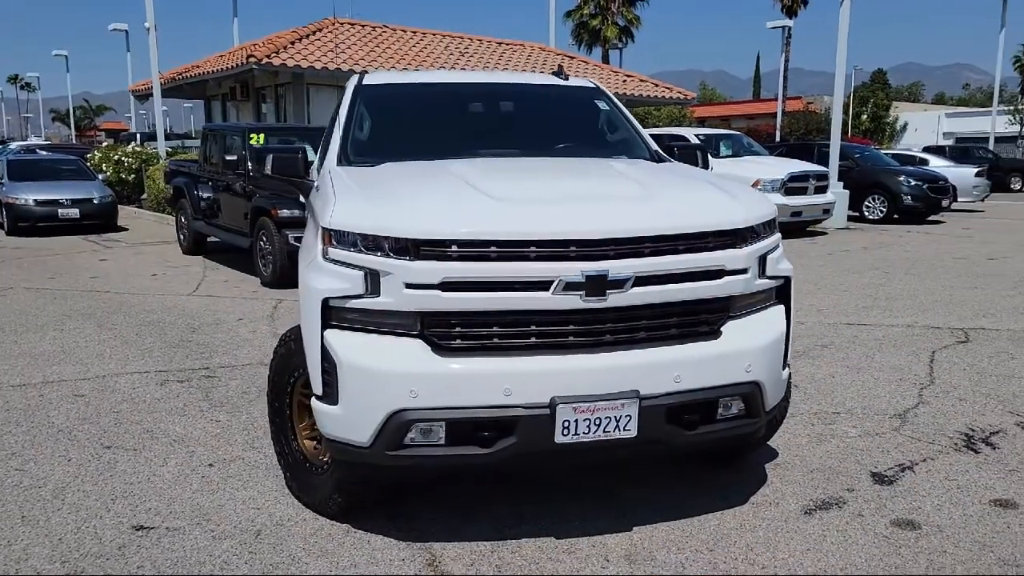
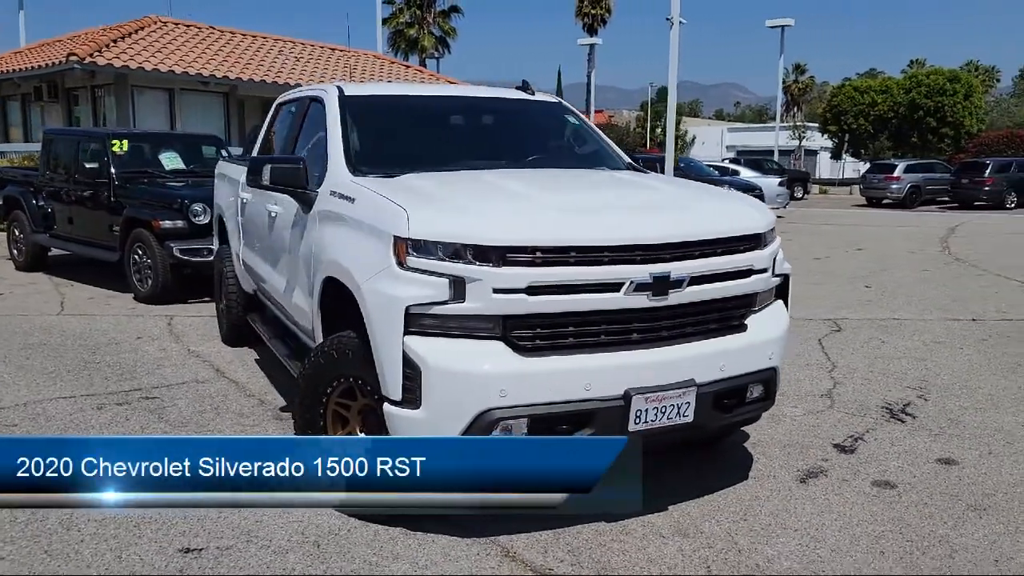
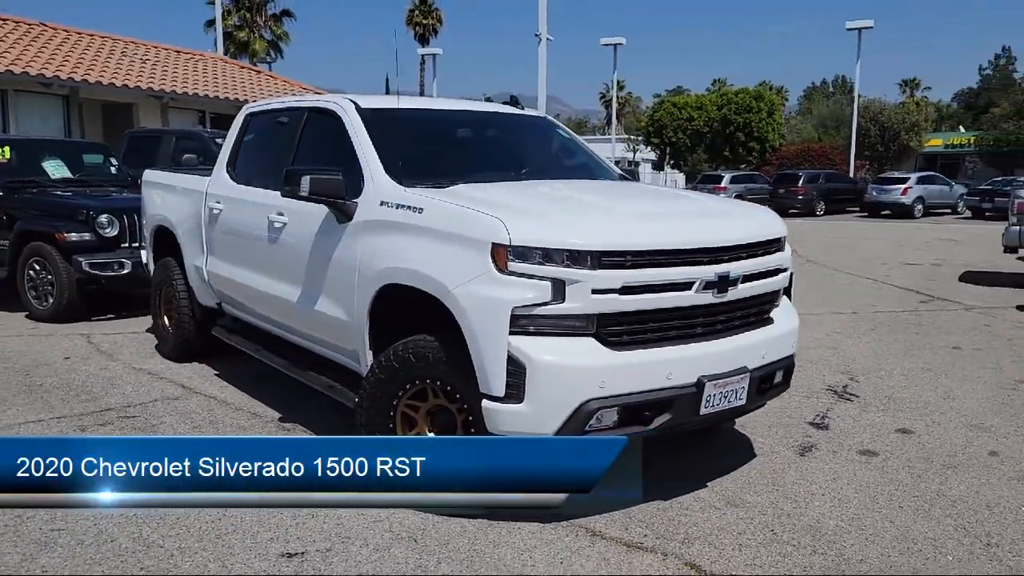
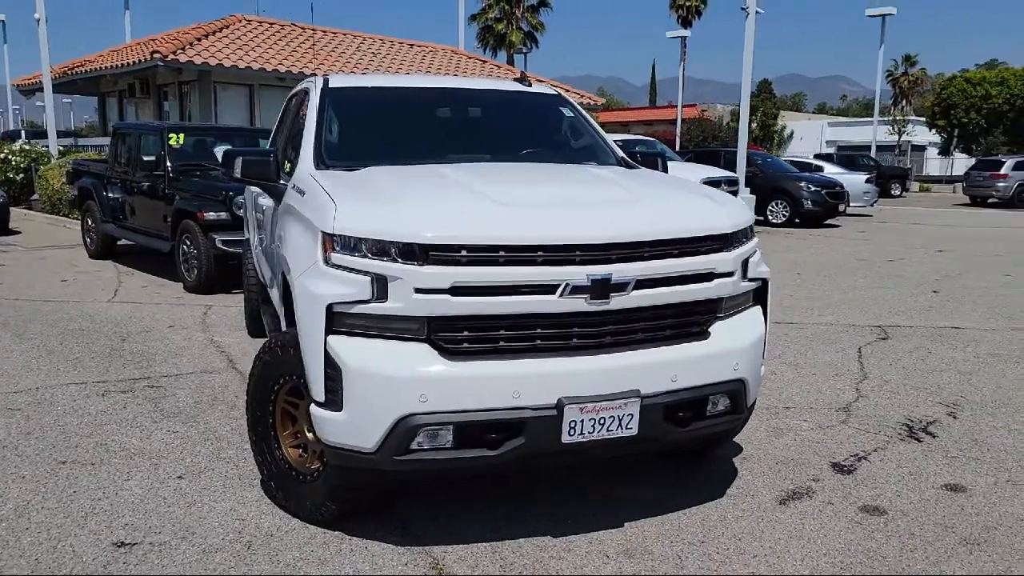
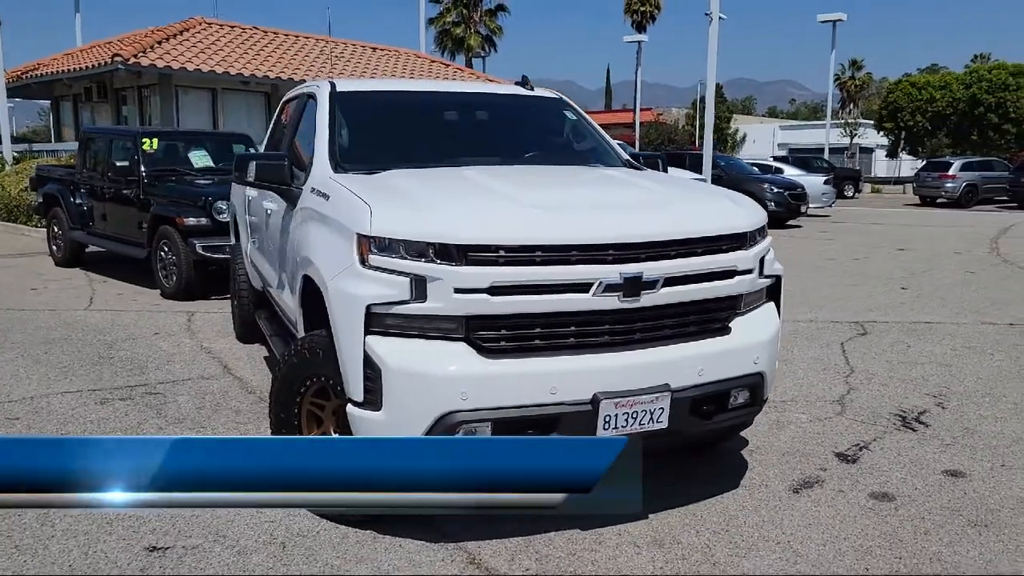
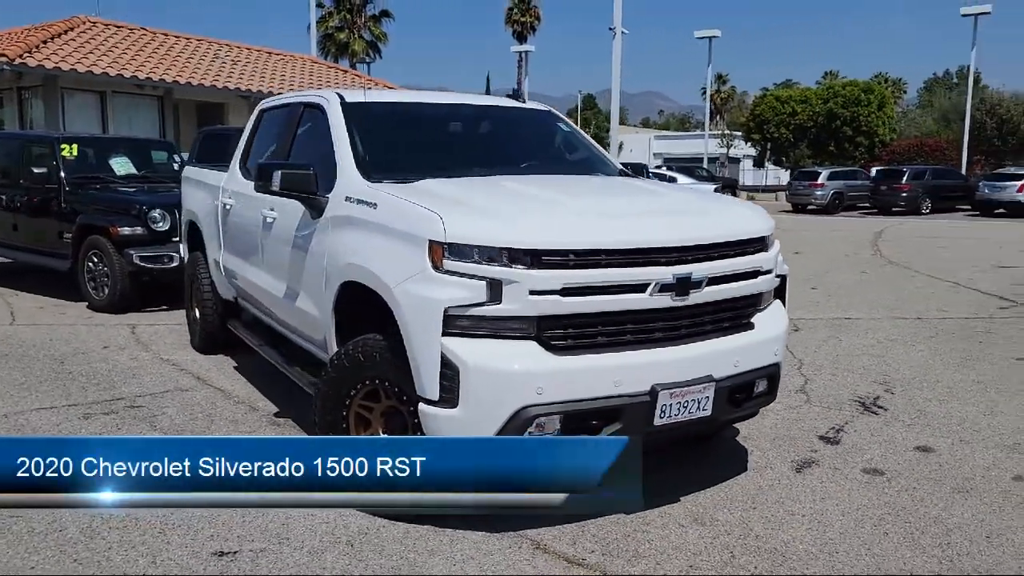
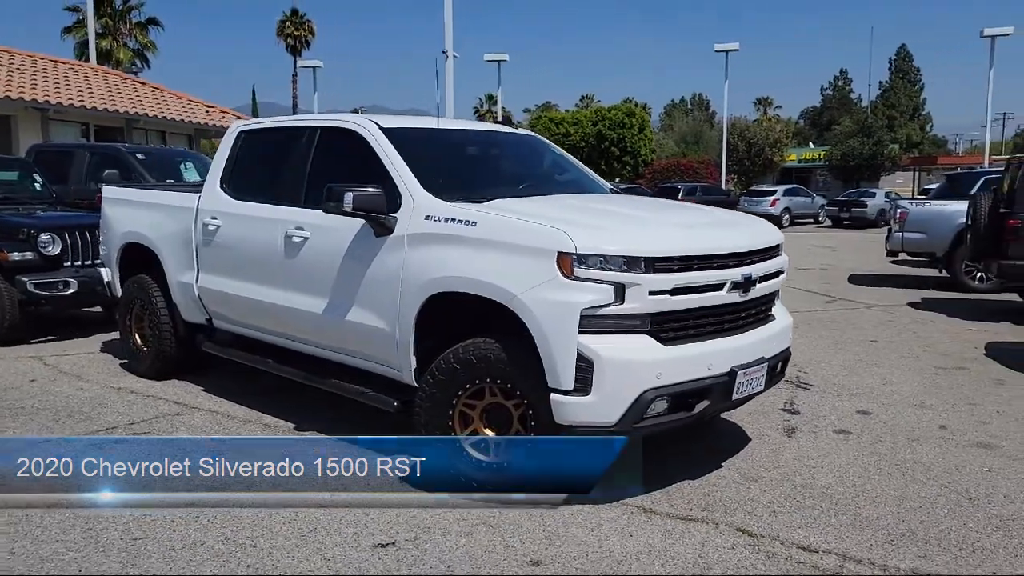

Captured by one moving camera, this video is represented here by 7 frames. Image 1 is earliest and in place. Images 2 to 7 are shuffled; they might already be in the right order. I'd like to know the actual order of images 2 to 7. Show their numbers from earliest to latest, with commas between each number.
4, 5, 2, 6, 3, 7
